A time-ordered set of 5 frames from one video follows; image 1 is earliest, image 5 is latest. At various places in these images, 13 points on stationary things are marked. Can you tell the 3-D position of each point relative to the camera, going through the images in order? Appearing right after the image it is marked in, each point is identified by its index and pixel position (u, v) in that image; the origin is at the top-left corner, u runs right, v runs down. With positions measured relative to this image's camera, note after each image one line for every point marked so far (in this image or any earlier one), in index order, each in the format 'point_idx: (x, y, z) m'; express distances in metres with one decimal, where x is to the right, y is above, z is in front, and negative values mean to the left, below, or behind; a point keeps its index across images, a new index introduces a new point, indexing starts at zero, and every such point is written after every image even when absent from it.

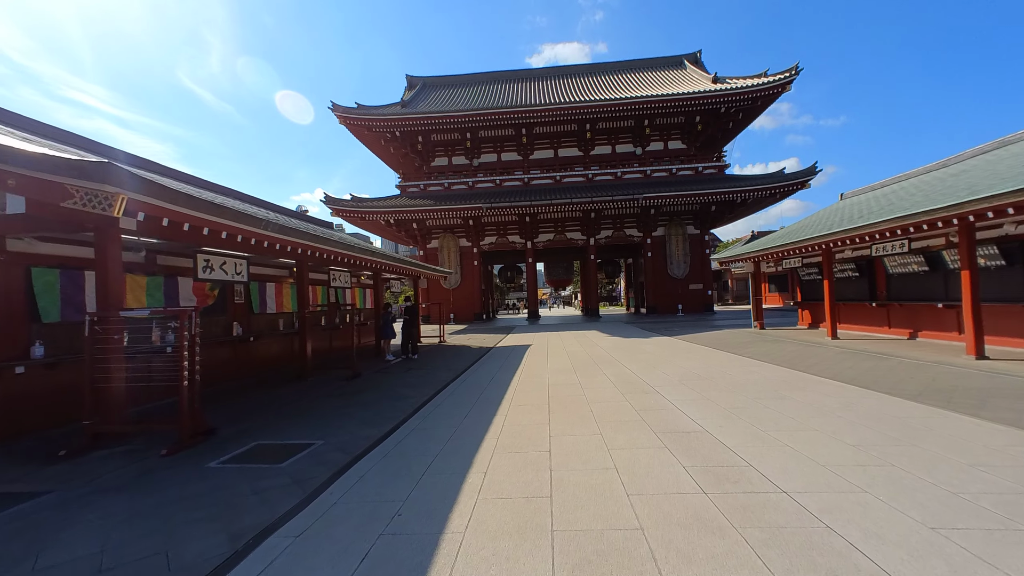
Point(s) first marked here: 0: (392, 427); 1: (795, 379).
0: (-1.3, -1.5, +4.7) m
1: (+4.0, -1.3, +6.3) m
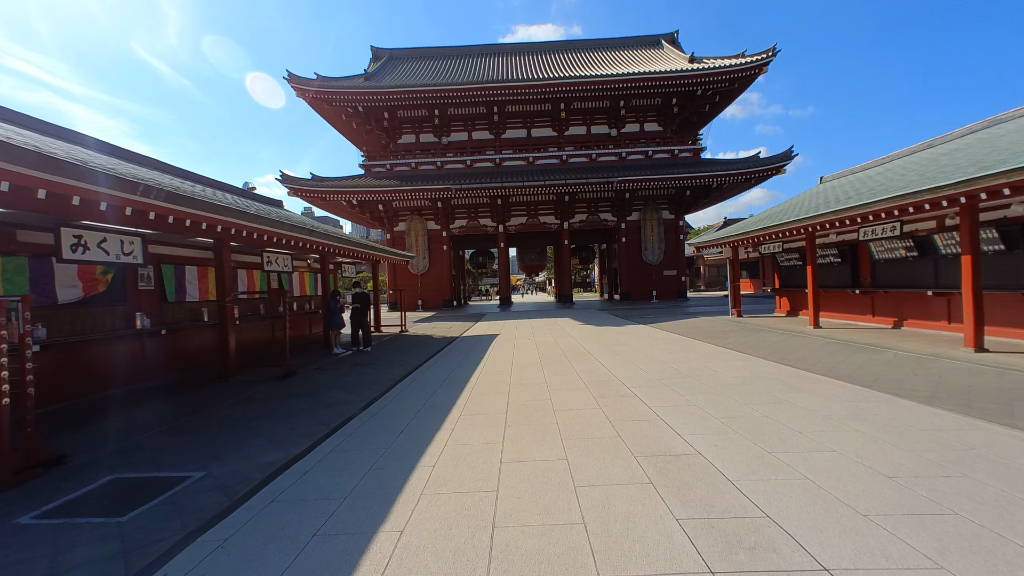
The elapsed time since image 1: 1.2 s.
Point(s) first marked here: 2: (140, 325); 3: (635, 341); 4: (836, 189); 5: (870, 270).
0: (-1.7, -1.4, +3.7) m
1: (+3.5, -1.1, +5.6) m
2: (-5.4, -0.5, +6.5) m
3: (+2.7, -1.2, +9.8) m
4: (+8.0, +2.4, +11.0) m
5: (+7.9, +0.4, +9.8) m
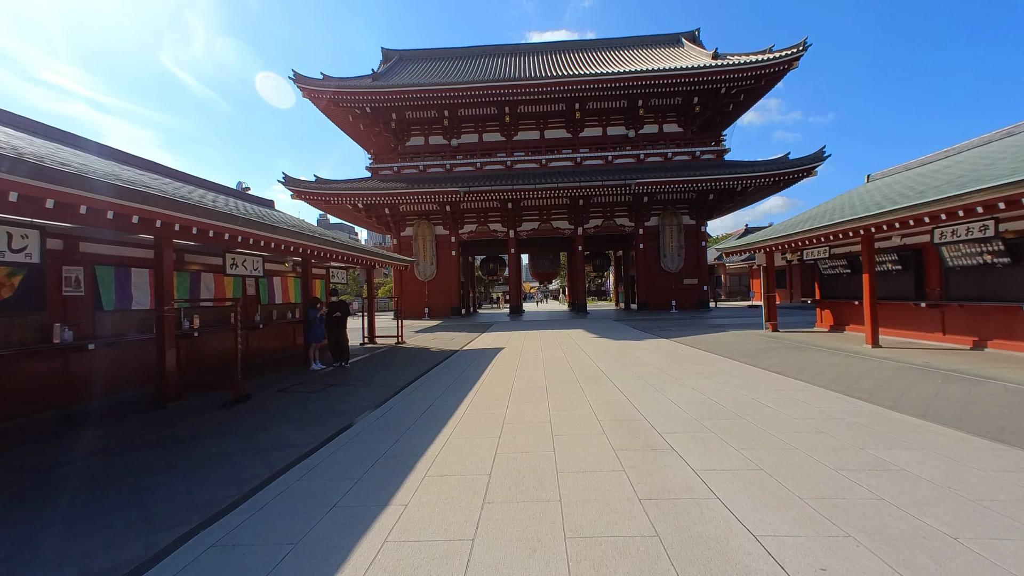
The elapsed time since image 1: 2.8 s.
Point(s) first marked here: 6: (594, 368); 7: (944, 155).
0: (-1.8, -1.4, +2.5) m
1: (+3.4, -1.2, +4.2) m
2: (-5.4, -0.6, +5.4) m
3: (+2.8, -1.3, +8.4) m
4: (+8.2, +2.2, +9.5) m
5: (+7.9, +0.2, +8.2) m
6: (+1.4, -1.3, +7.5) m
7: (+10.0, +3.1, +10.3) m
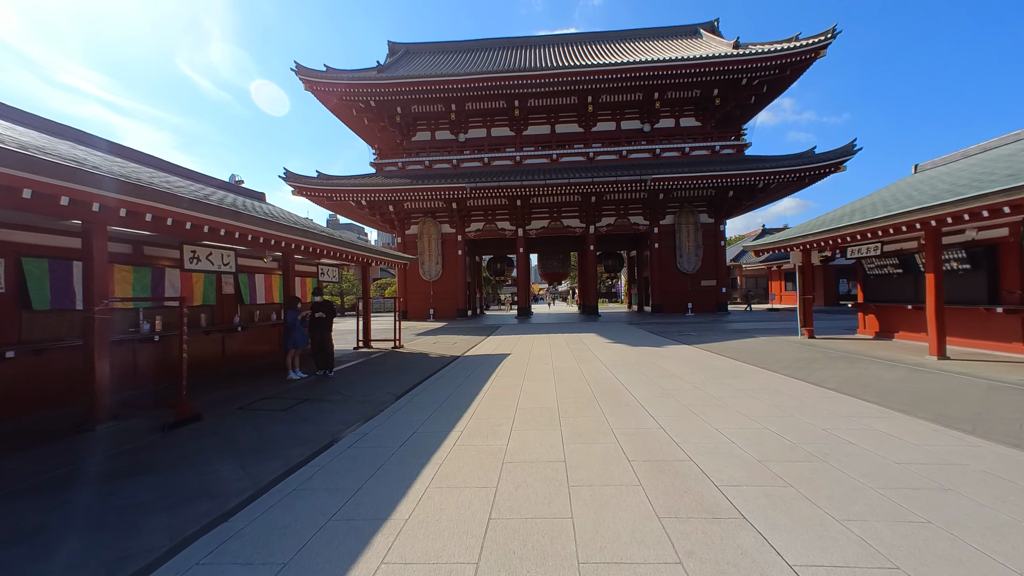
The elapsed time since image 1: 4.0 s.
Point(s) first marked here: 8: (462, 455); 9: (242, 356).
0: (-1.9, -1.4, +1.4) m
1: (+3.4, -1.2, +3.0) m
2: (-5.4, -0.6, +4.4) m
3: (+2.9, -1.4, +7.3) m
4: (+8.3, +2.1, +8.3) m
5: (+8.0, +0.1, +7.0) m
6: (+1.5, -1.3, +6.4) m
7: (+10.2, +3.0, +9.0) m
8: (-0.4, -1.4, +3.6) m
9: (-5.1, -1.3, +8.5) m
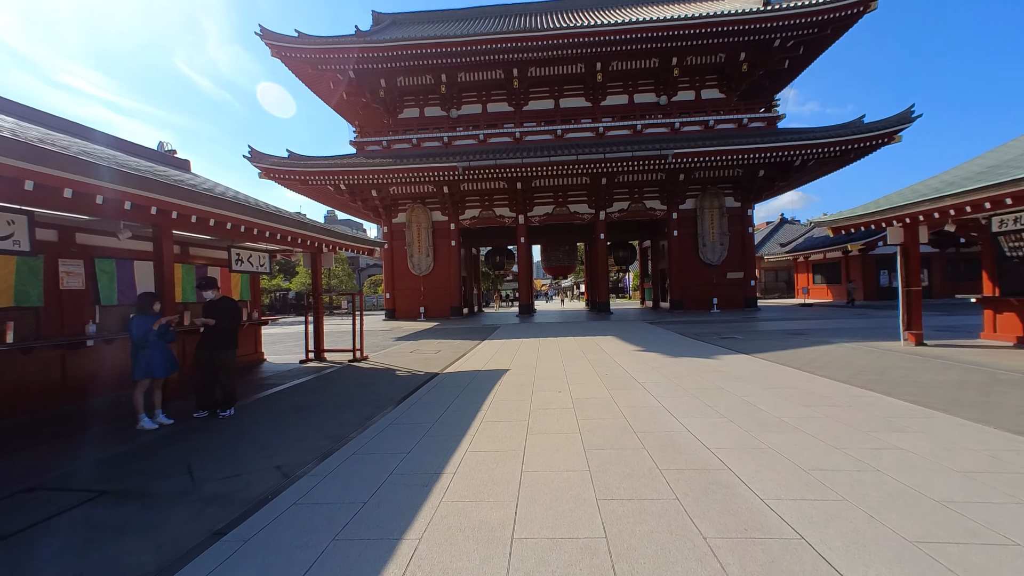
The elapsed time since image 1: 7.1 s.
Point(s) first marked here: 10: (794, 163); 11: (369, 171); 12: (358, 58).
0: (-1.9, -1.3, -1.4) m
1: (+3.3, -1.1, +0.2) m
2: (-5.5, -0.5, +1.6) m
3: (+2.8, -1.2, +4.4) m
4: (+8.2, +2.3, +5.4) m
5: (+8.0, +0.3, +4.1) m
6: (+1.4, -1.2, +3.6) m
7: (+10.1, +3.2, +6.1) m
8: (-0.5, -1.3, +0.8) m
9: (-5.2, -1.2, +5.6) m
10: (+11.9, +5.3, +18.6) m
11: (-5.9, +4.8, +18.3) m
12: (-6.8, +10.2, +19.7) m
